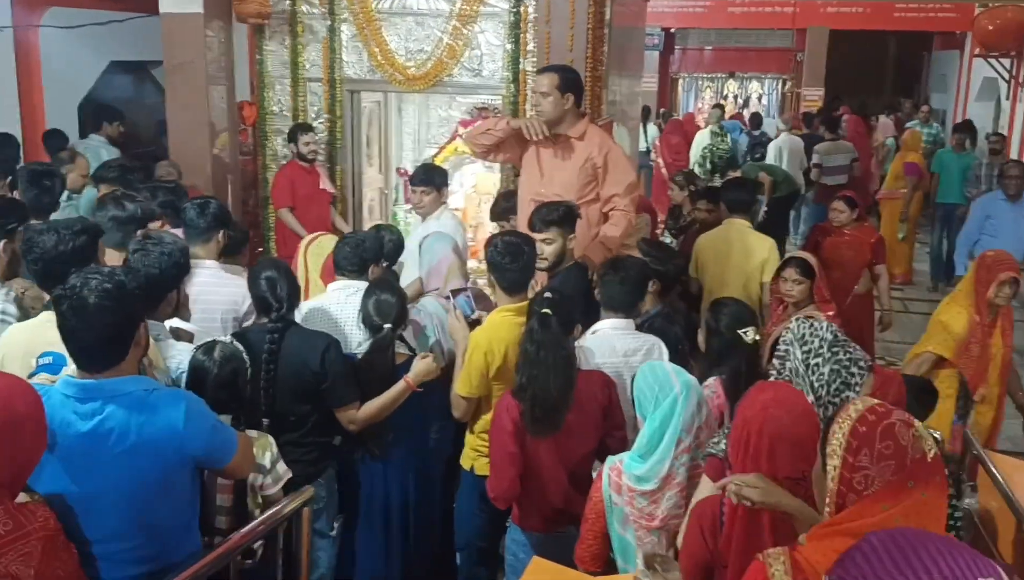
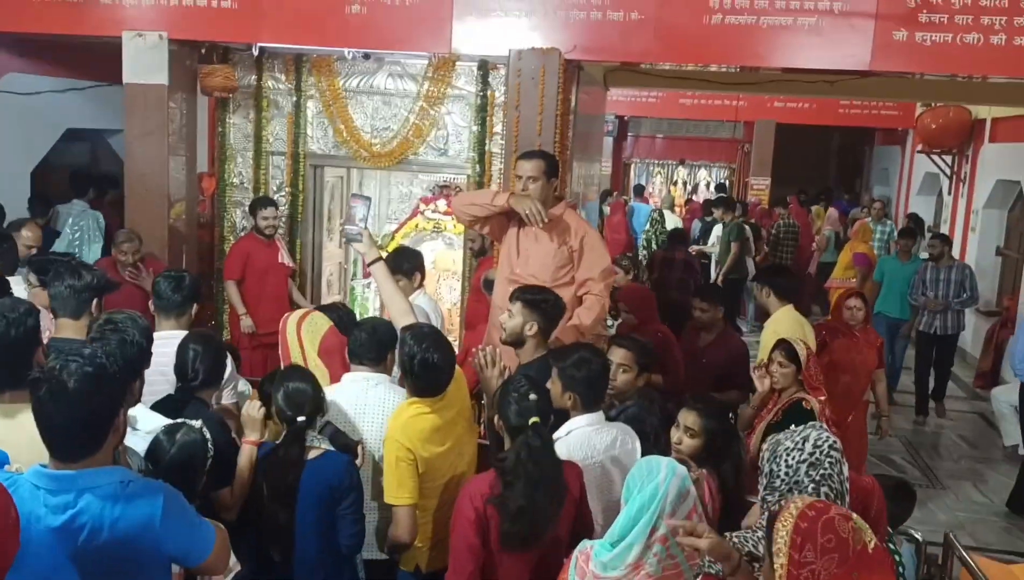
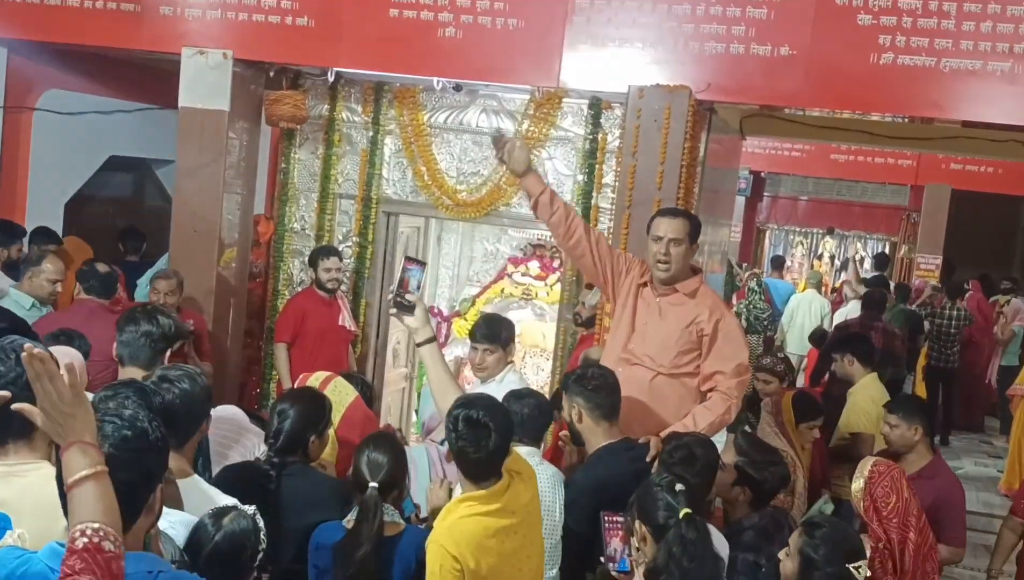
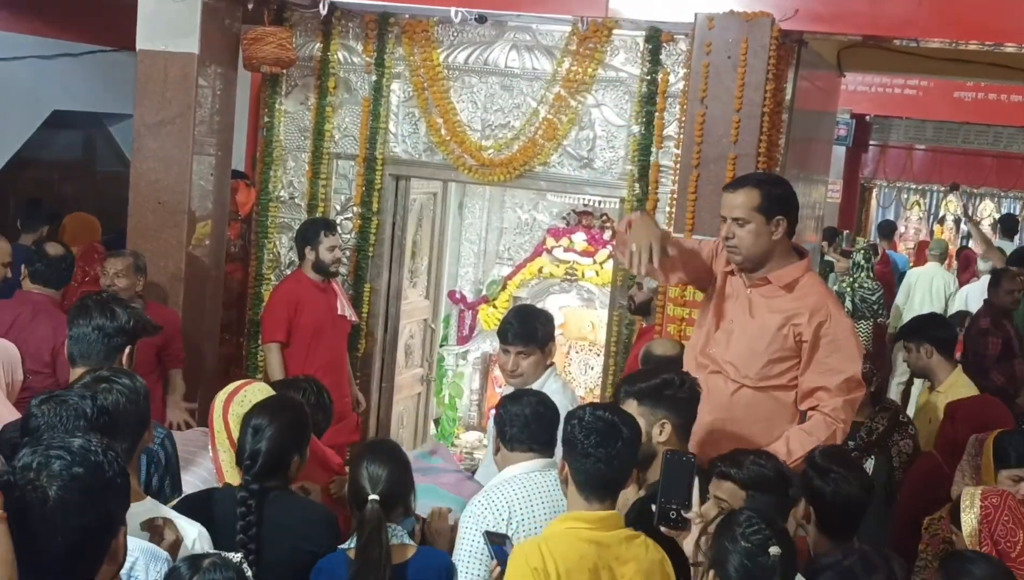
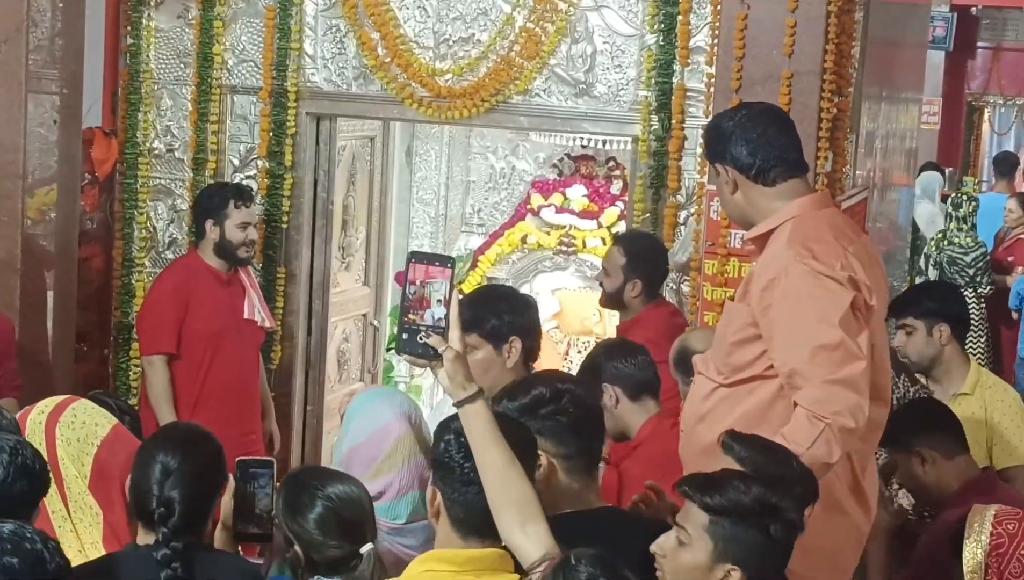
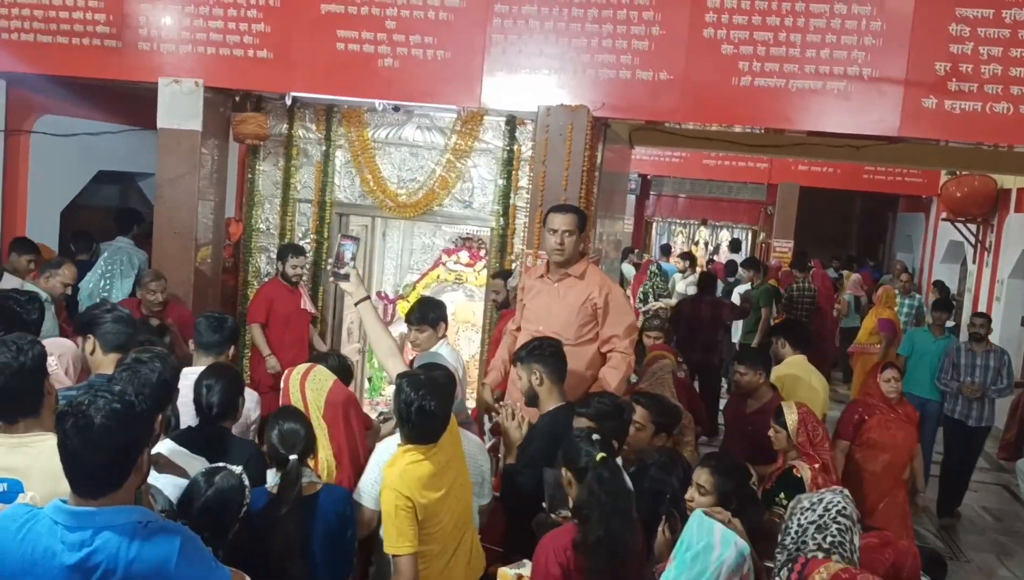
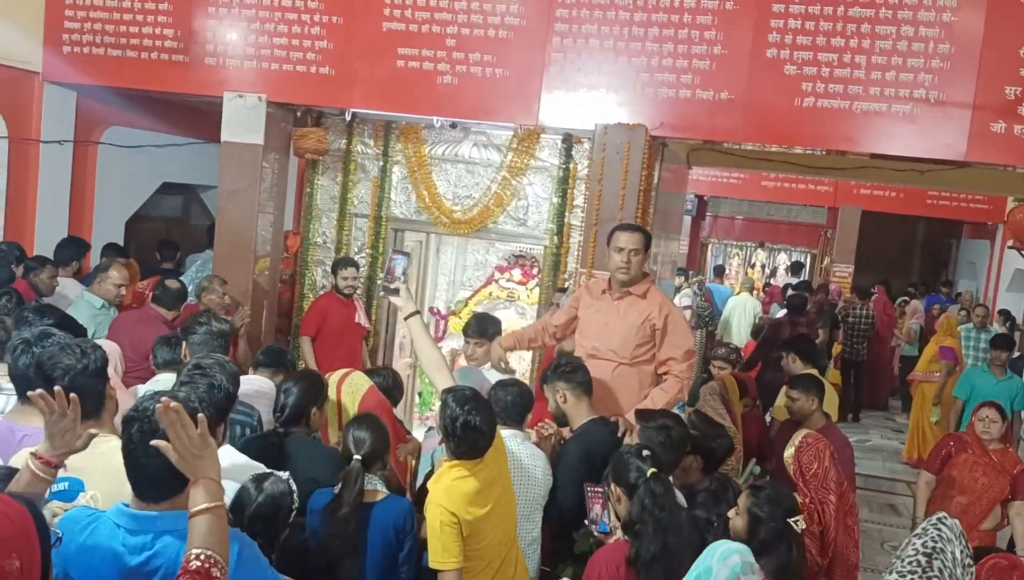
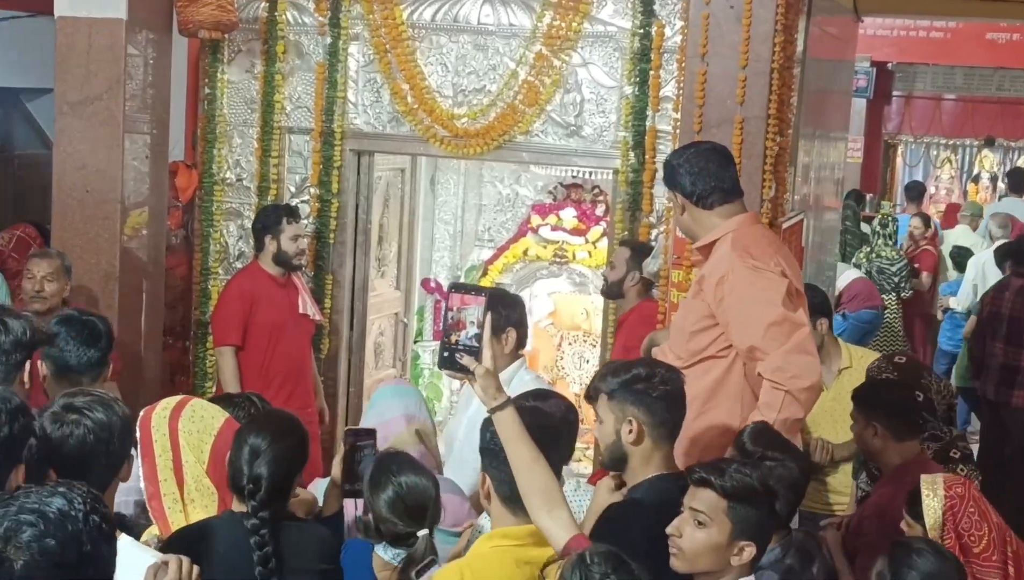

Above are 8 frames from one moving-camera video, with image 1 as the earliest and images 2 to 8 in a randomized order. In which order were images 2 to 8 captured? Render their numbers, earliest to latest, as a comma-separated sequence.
2, 6, 7, 3, 4, 8, 5
